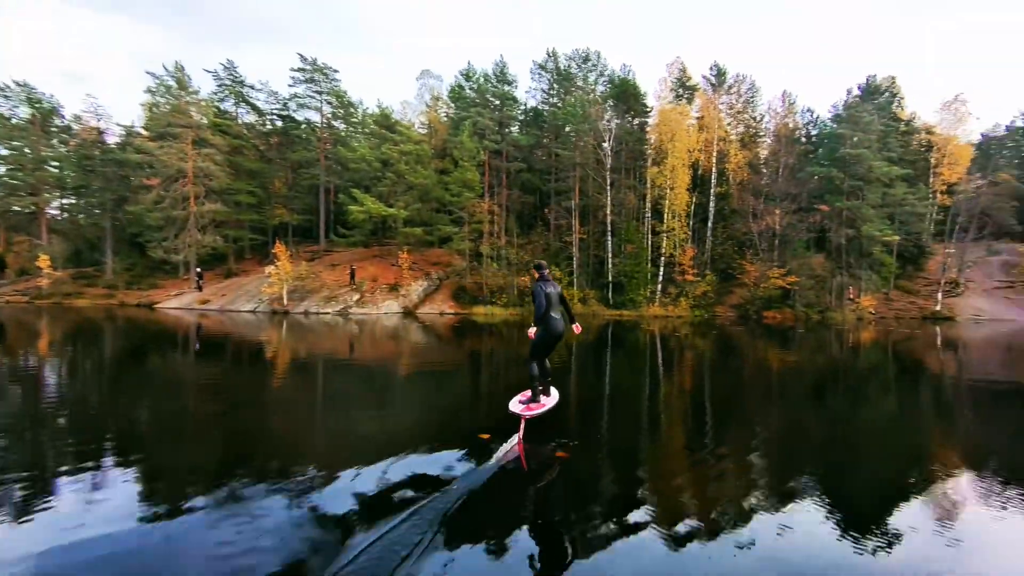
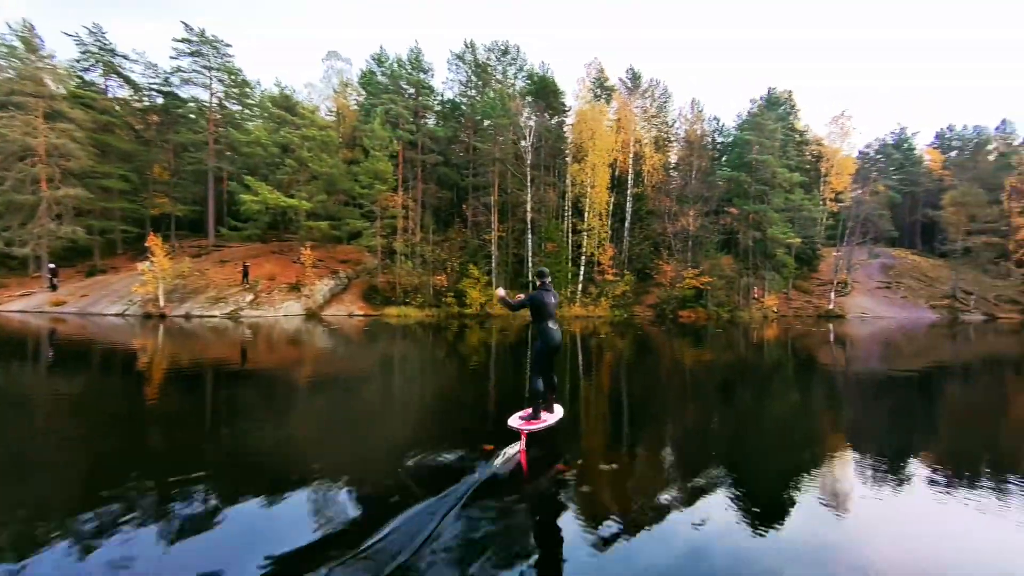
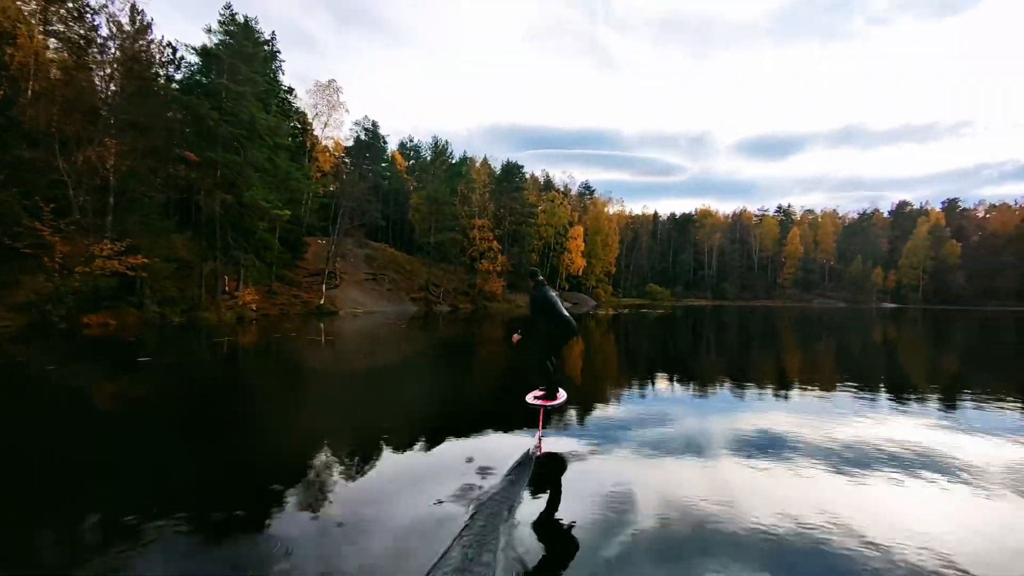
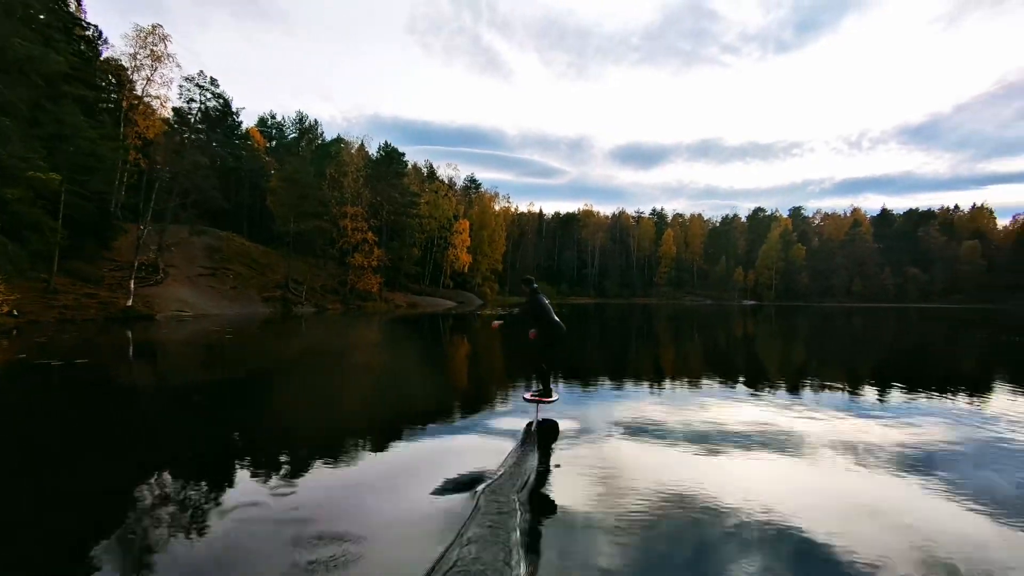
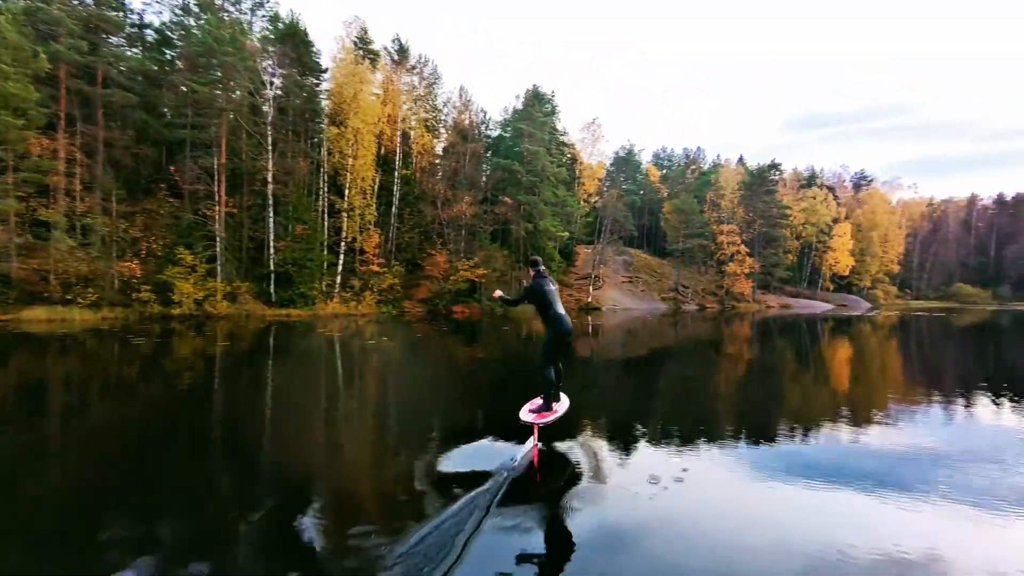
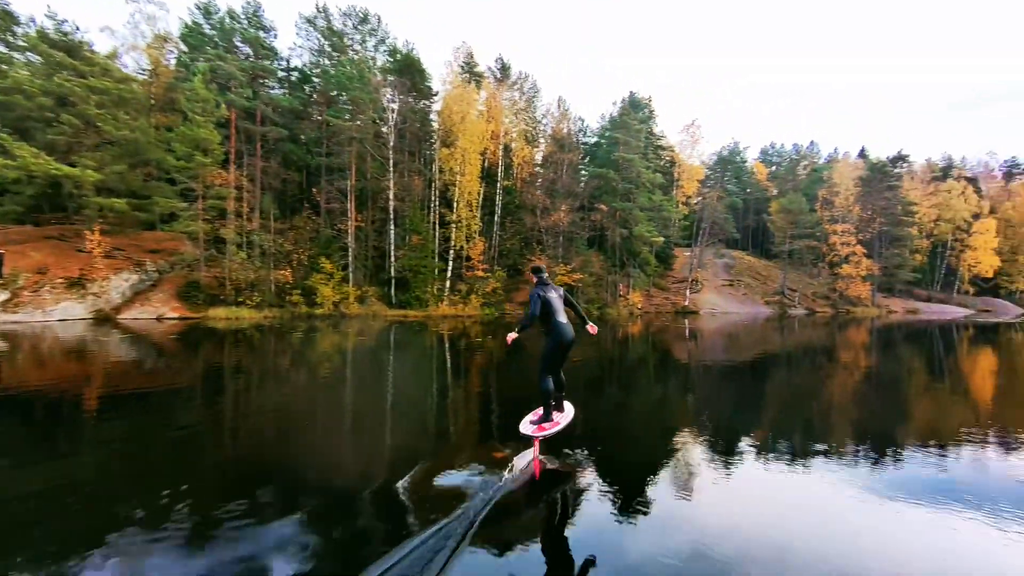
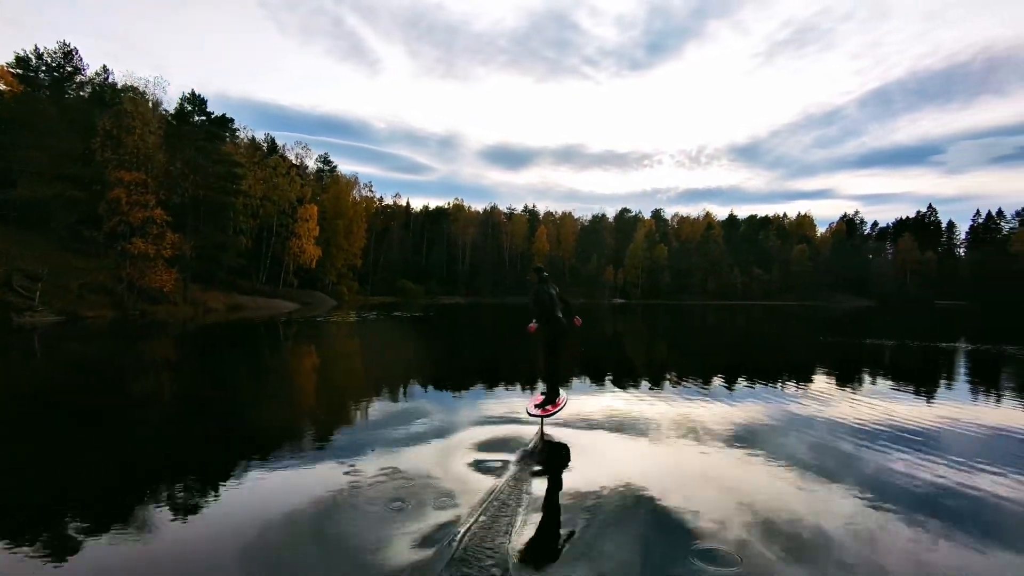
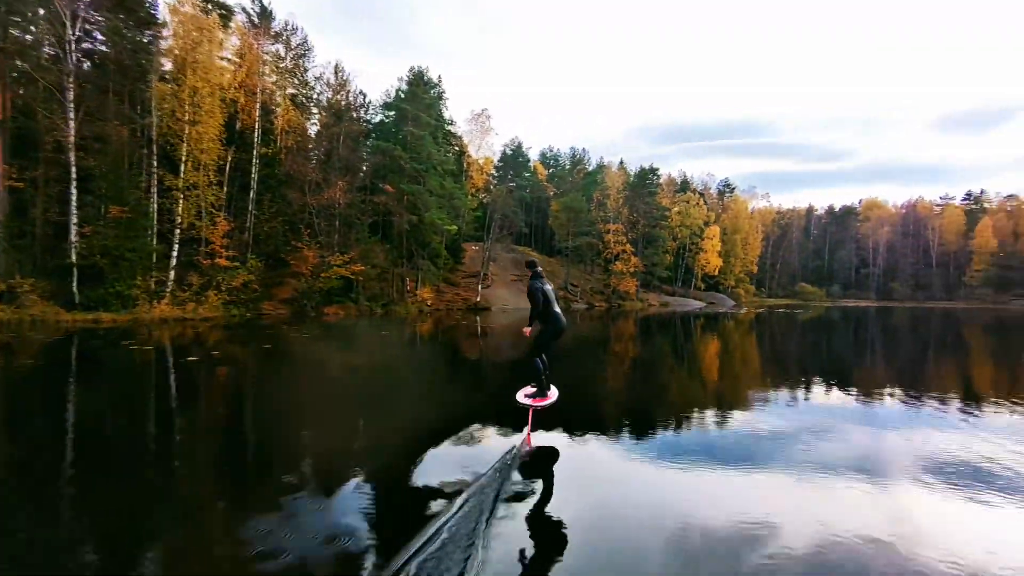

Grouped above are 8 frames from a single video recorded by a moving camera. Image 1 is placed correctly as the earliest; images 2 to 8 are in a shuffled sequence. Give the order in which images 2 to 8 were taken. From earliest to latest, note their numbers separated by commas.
2, 6, 5, 8, 3, 4, 7
